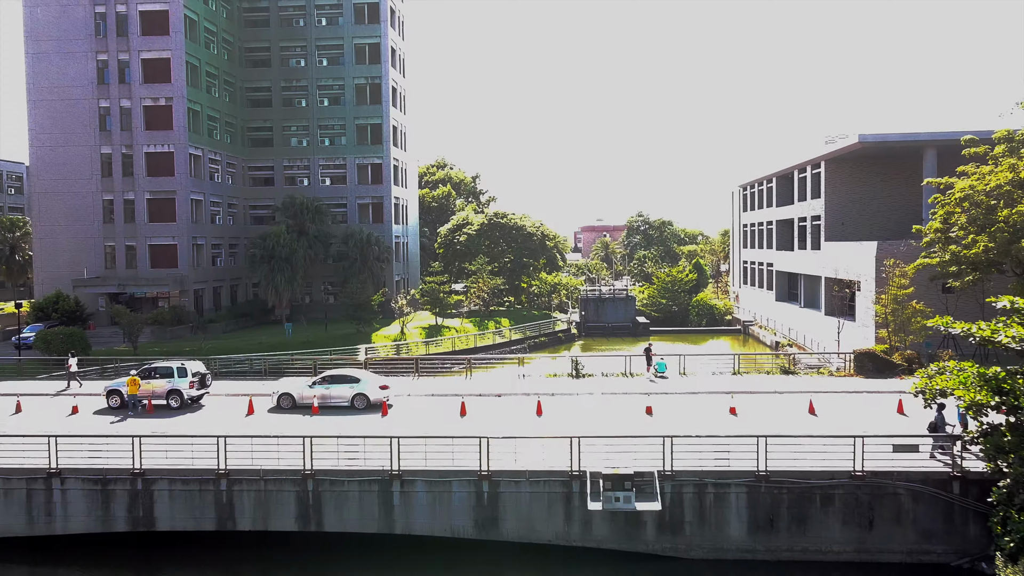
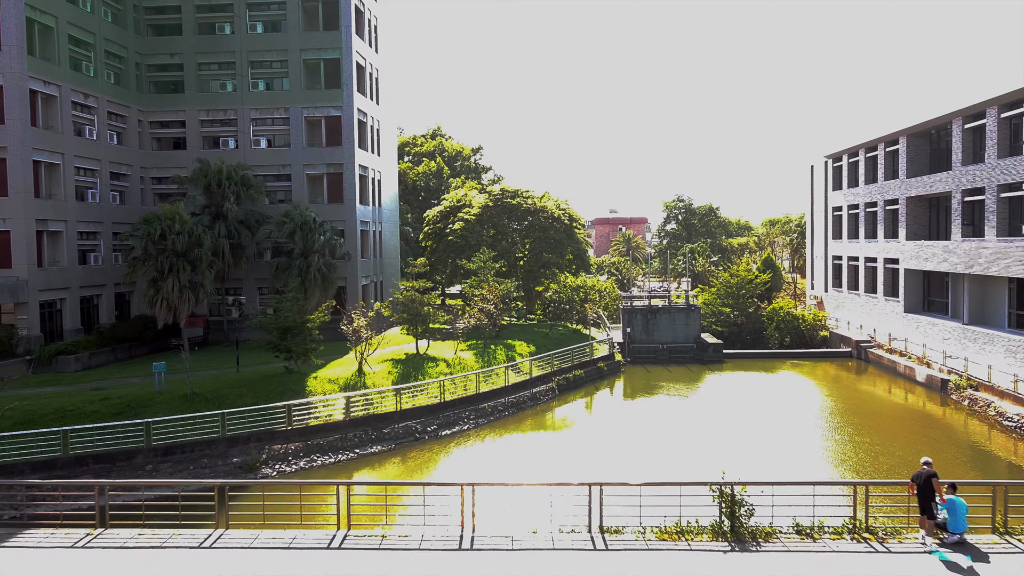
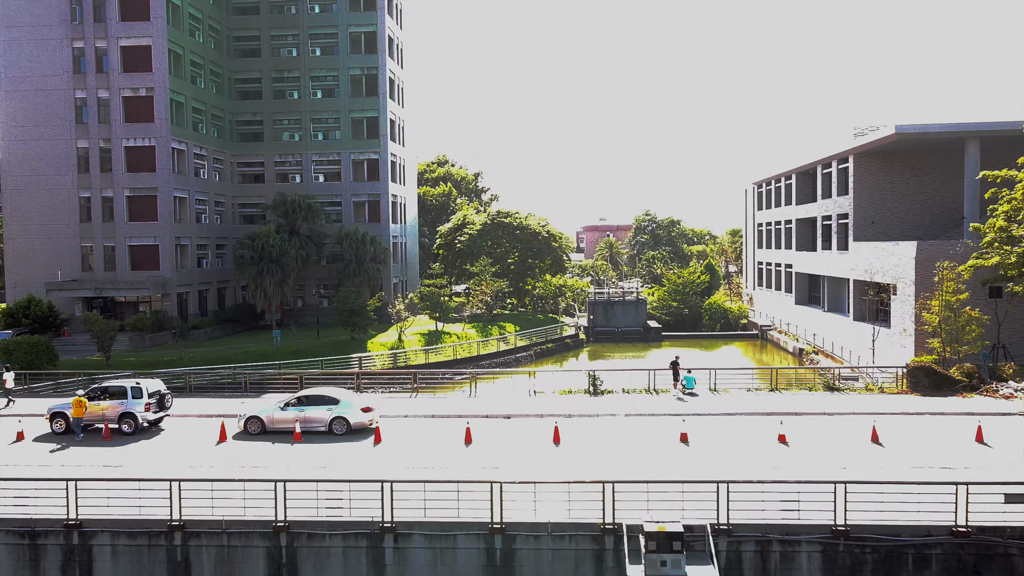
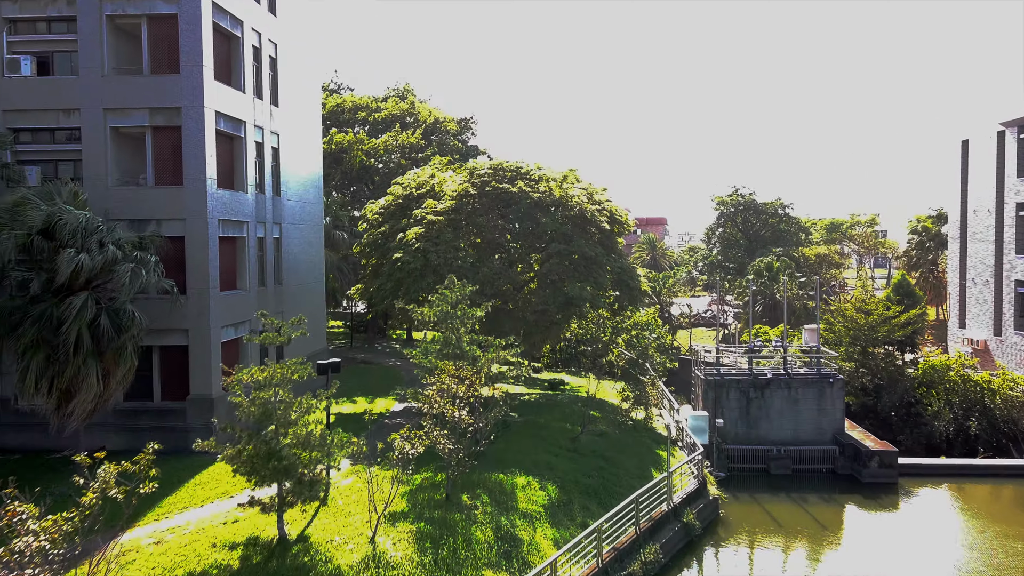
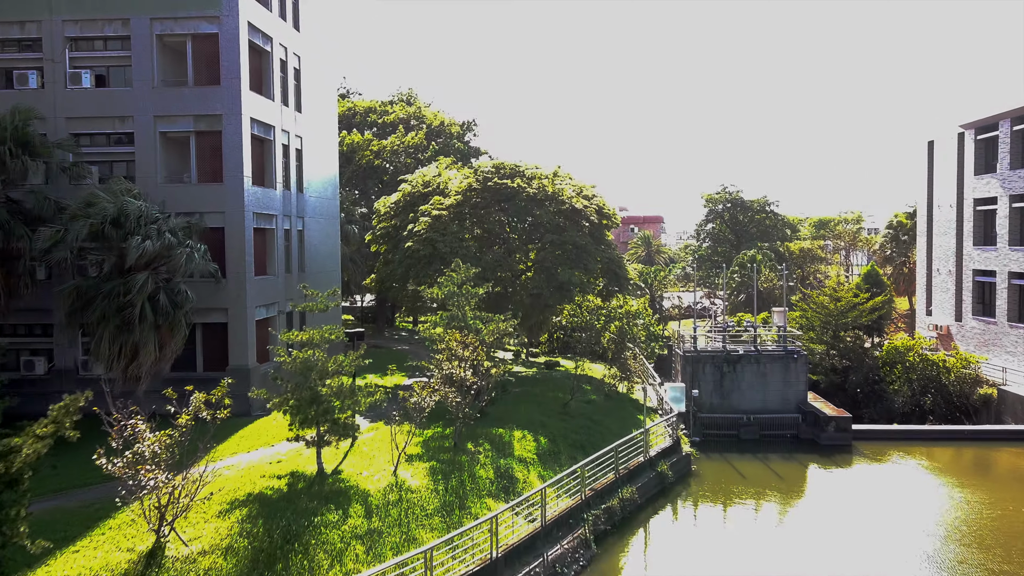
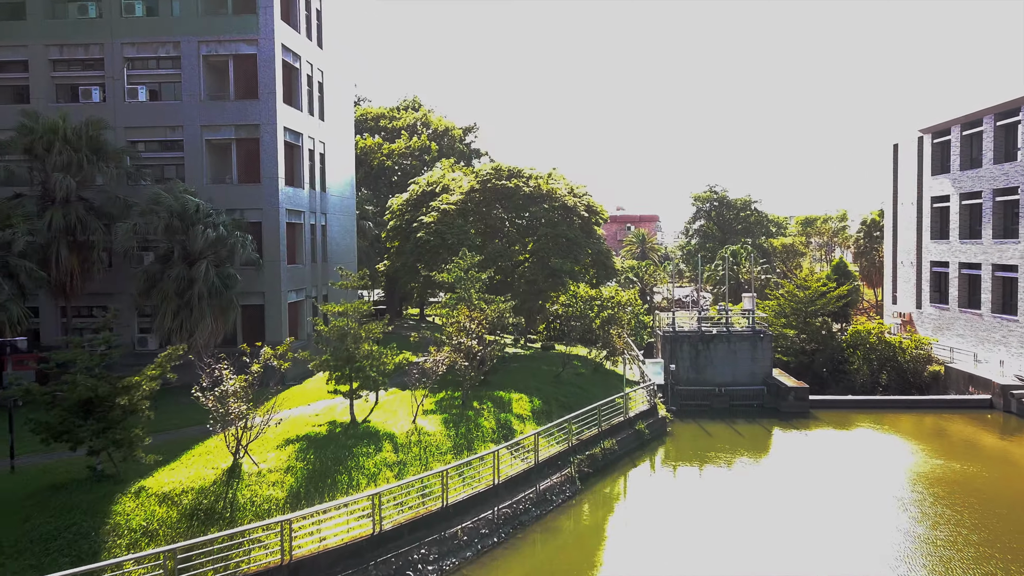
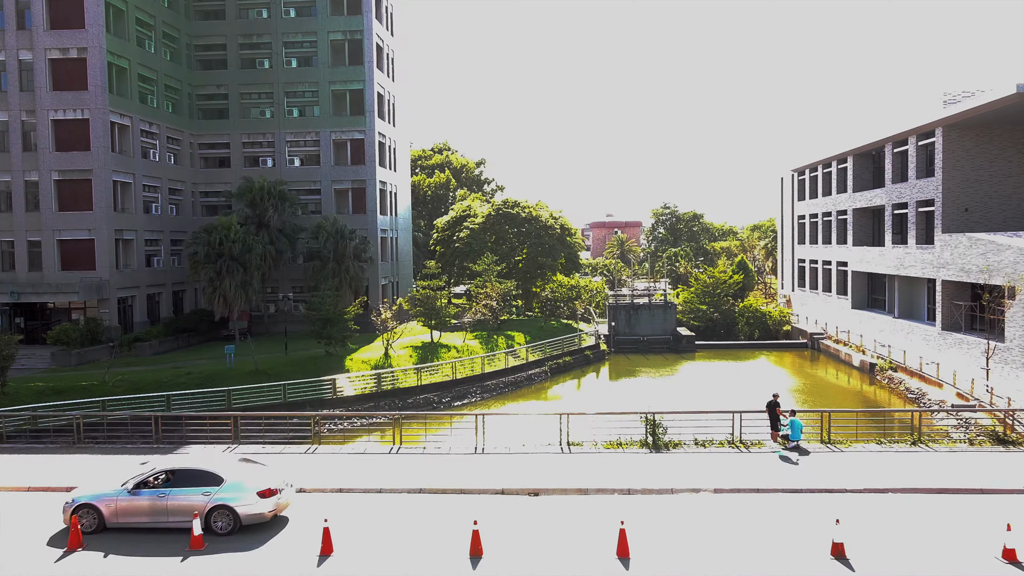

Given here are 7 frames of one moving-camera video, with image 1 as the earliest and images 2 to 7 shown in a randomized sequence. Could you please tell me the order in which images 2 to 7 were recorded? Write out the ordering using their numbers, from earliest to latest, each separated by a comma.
3, 7, 2, 6, 5, 4
